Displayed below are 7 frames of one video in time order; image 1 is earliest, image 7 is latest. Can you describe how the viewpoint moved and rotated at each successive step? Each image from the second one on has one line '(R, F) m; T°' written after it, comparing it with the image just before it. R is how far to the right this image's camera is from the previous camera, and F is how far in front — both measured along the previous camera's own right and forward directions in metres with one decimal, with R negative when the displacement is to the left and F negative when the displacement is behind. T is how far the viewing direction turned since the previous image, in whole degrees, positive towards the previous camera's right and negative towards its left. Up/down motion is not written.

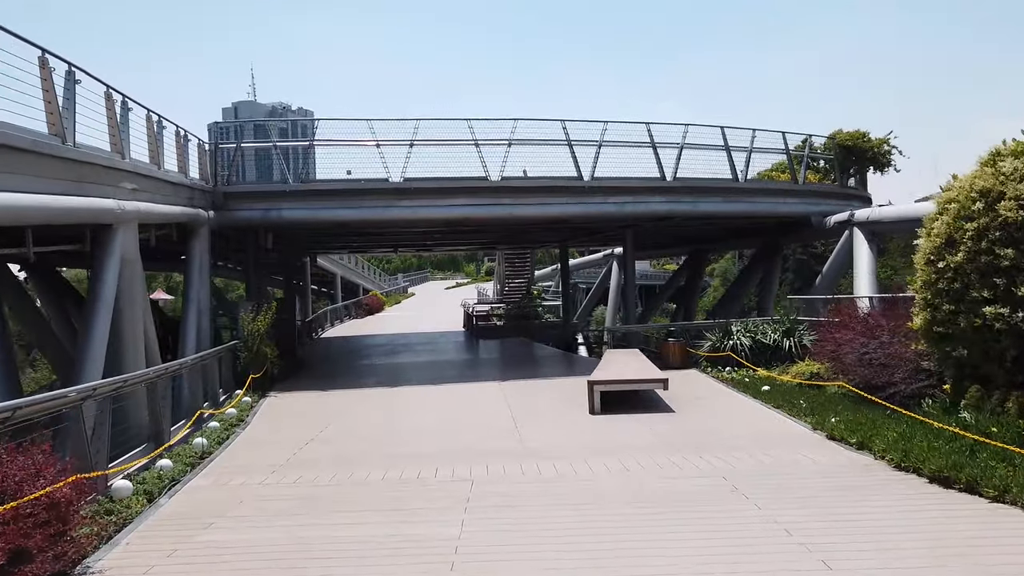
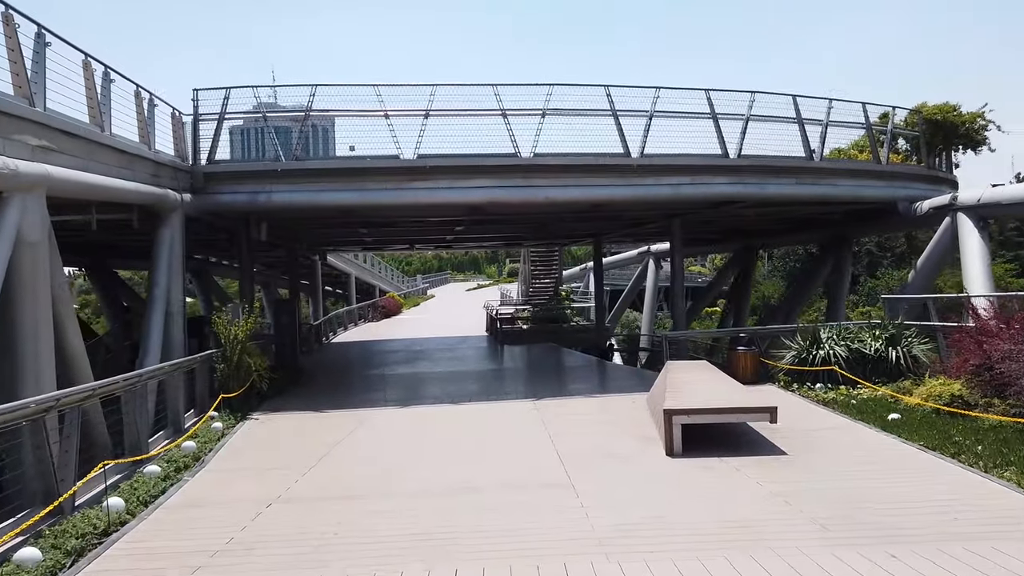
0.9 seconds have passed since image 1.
(-0.2, +2.5) m; -2°
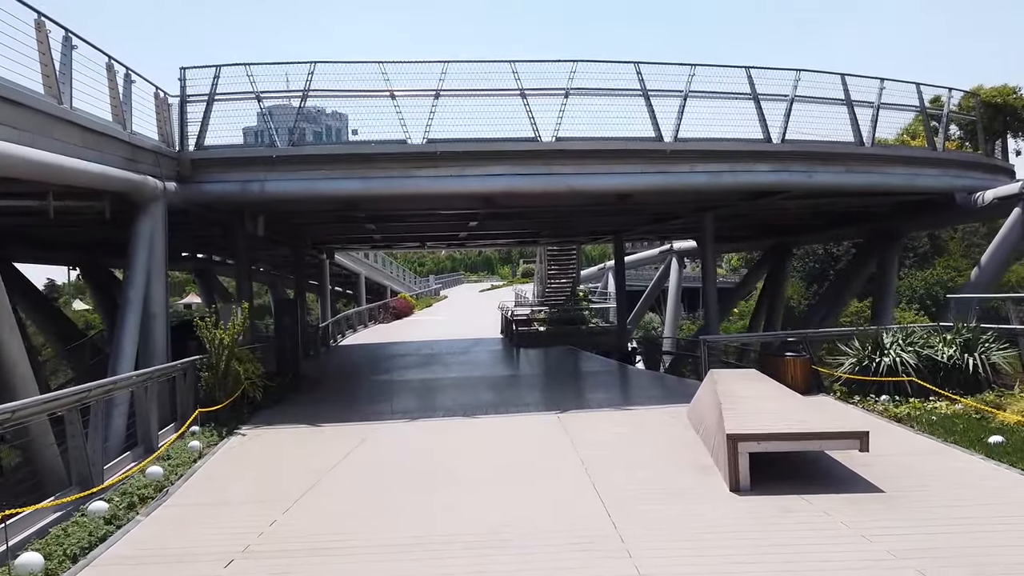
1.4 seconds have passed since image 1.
(-0.1, +1.2) m; -1°
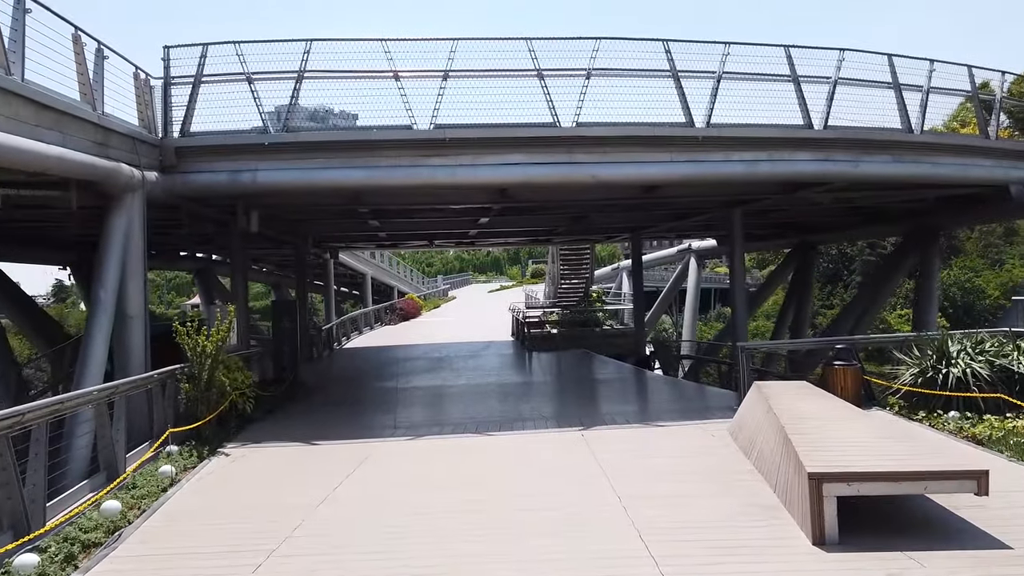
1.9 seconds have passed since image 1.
(-0.1, +1.1) m; -1°
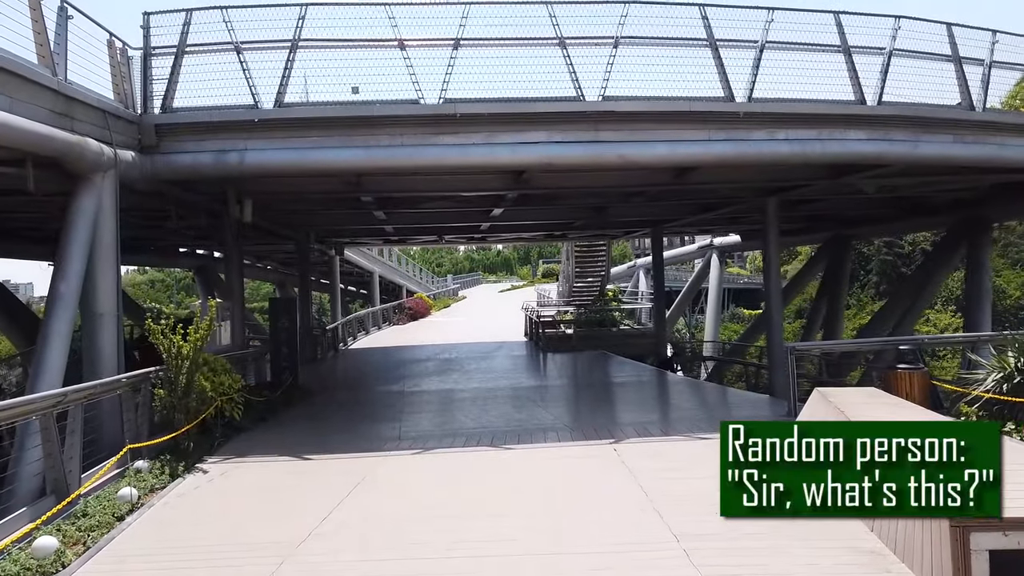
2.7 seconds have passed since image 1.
(-0.1, +1.1) m; -1°
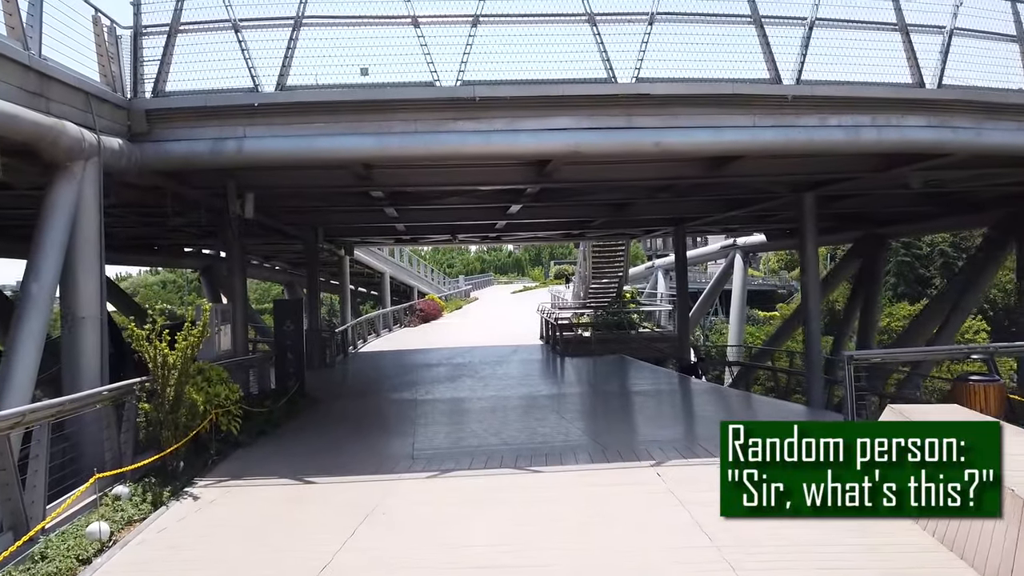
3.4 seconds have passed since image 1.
(-0.2, +0.8) m; -1°
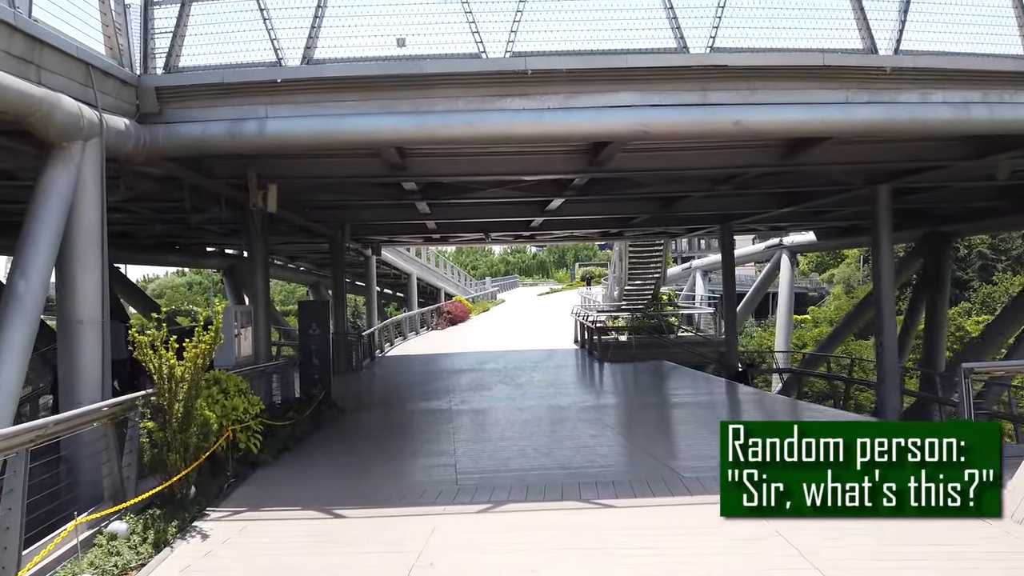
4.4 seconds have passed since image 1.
(-0.3, +1.0) m; -2°
